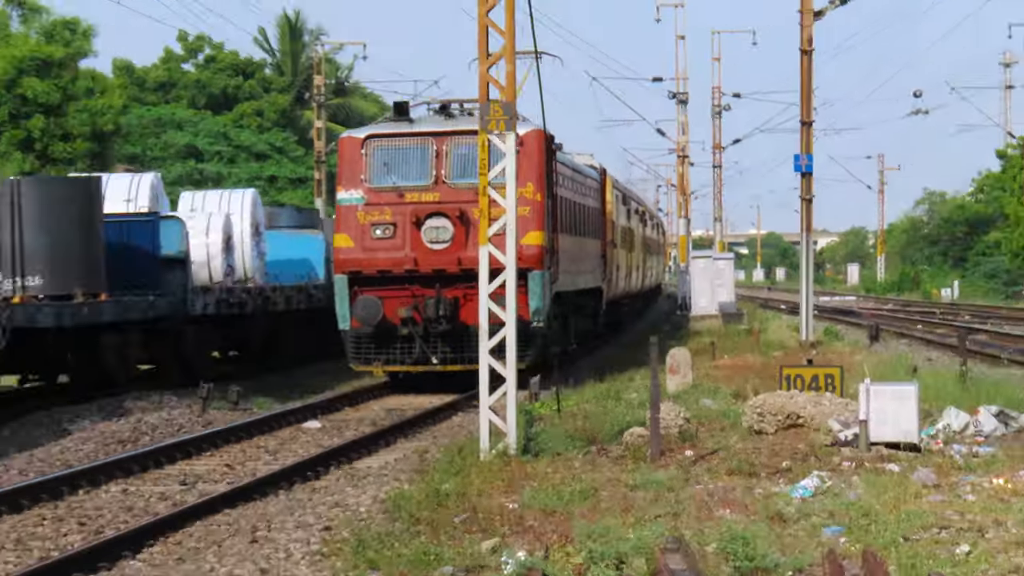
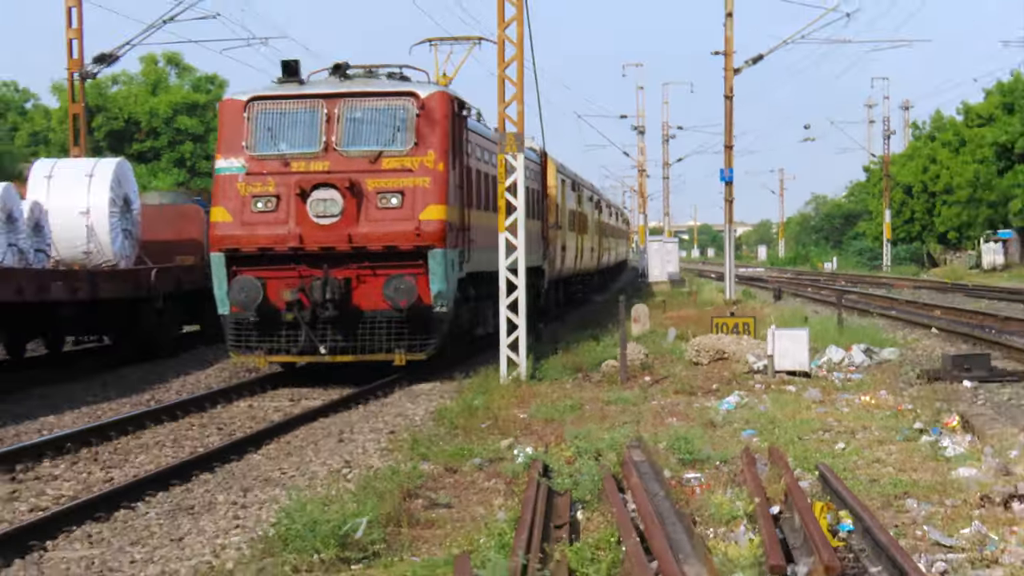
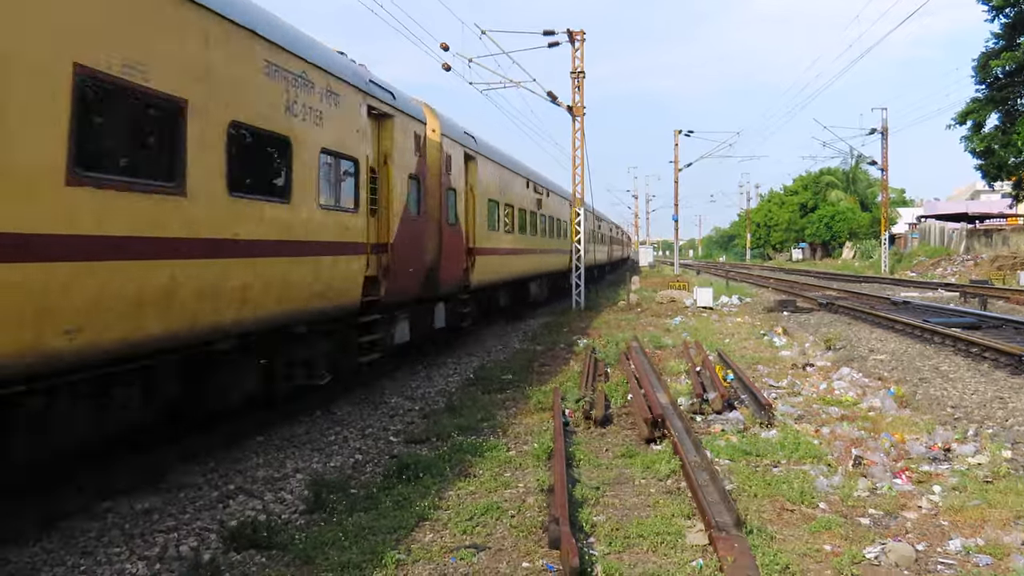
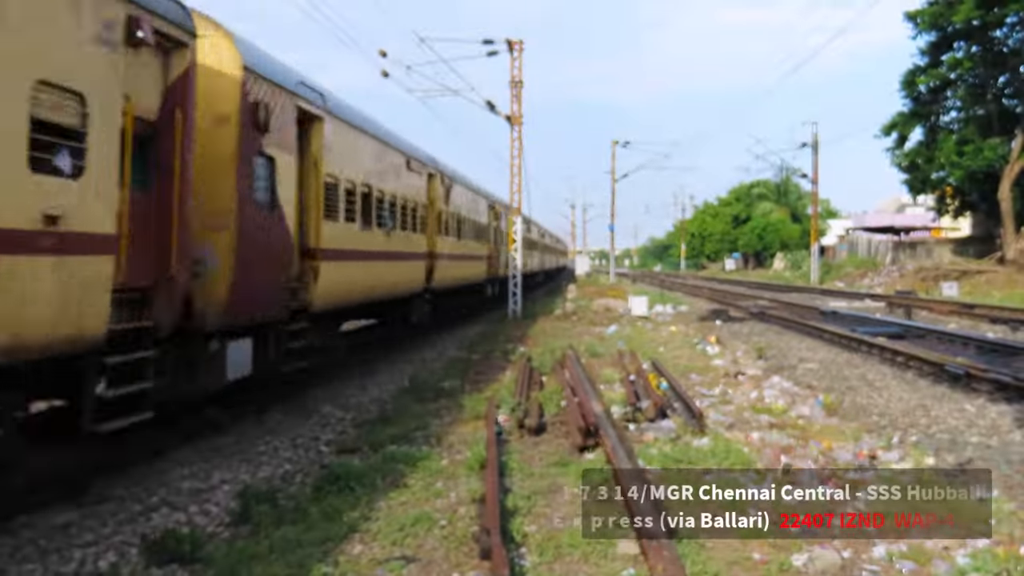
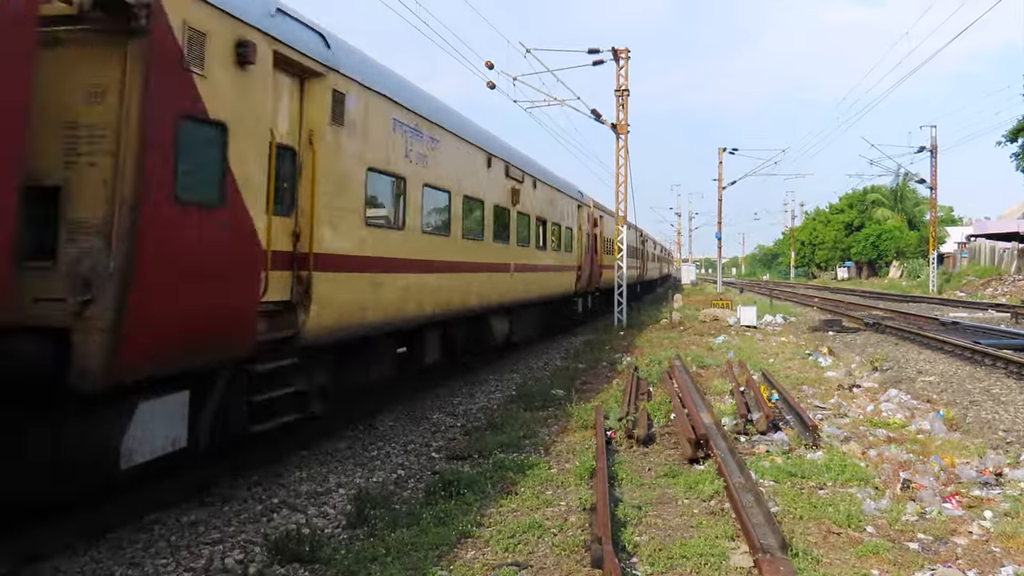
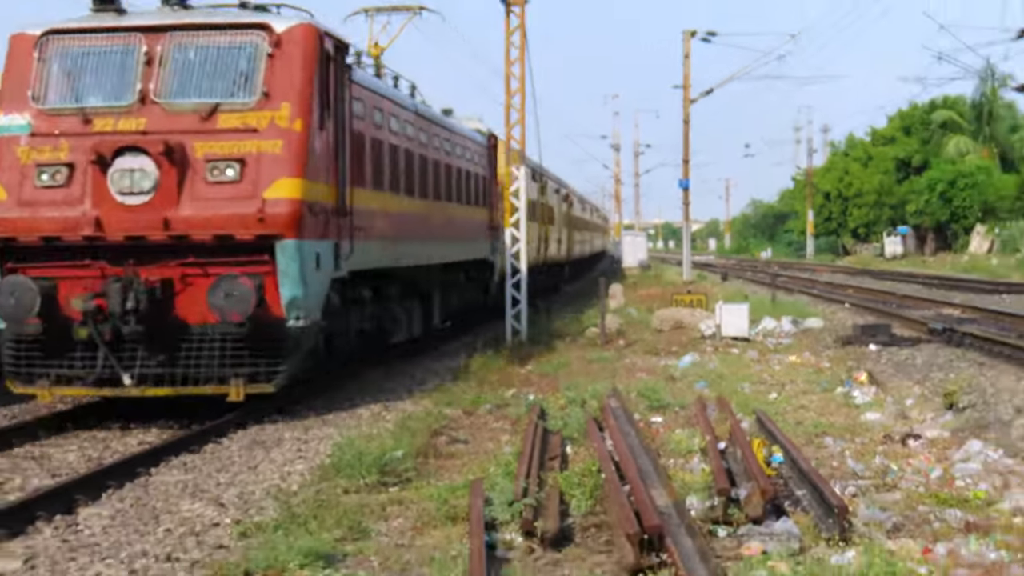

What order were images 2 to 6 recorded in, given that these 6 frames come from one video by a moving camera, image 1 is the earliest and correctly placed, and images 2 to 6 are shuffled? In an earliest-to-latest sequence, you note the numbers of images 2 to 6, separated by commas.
2, 6, 4, 3, 5
